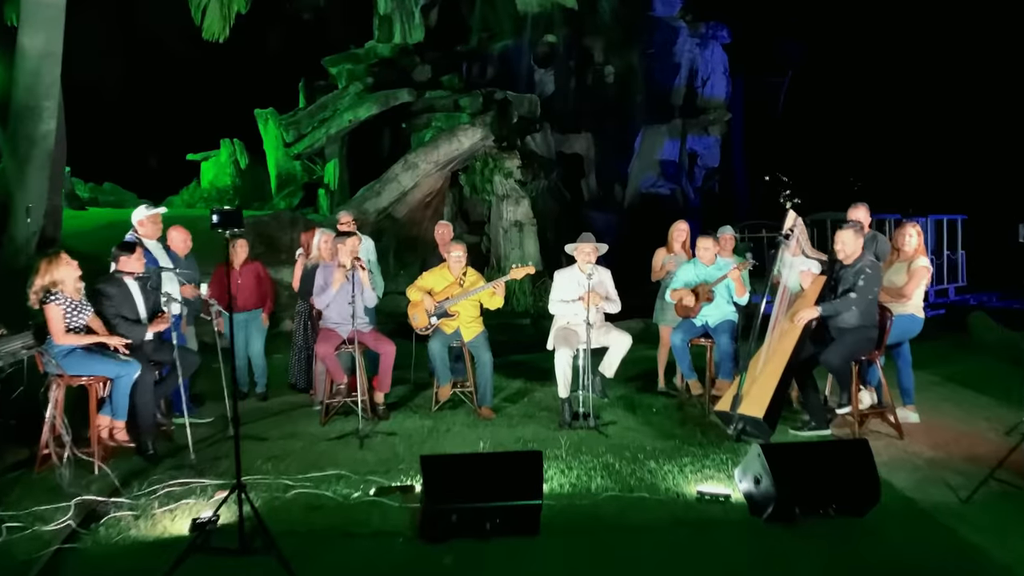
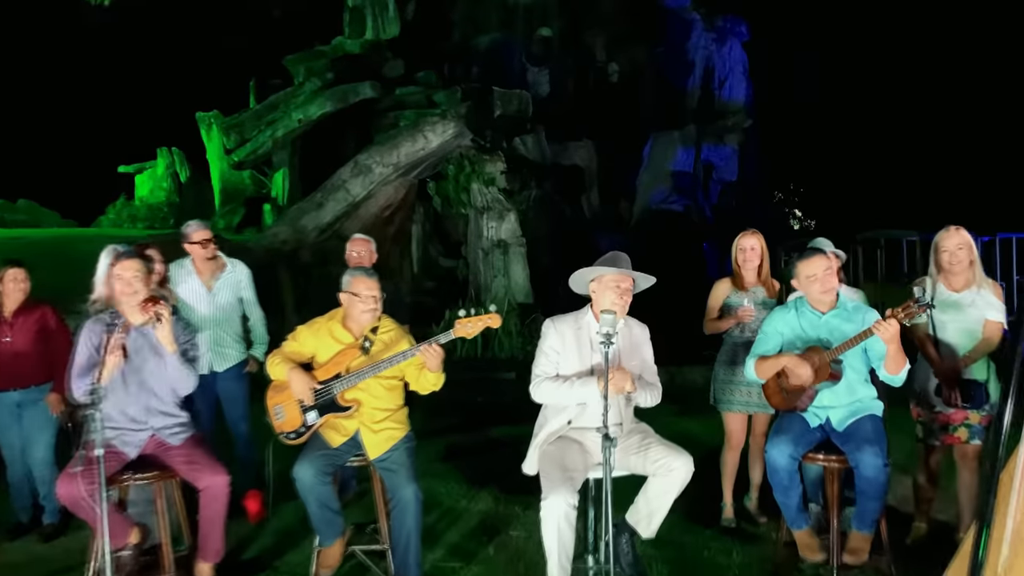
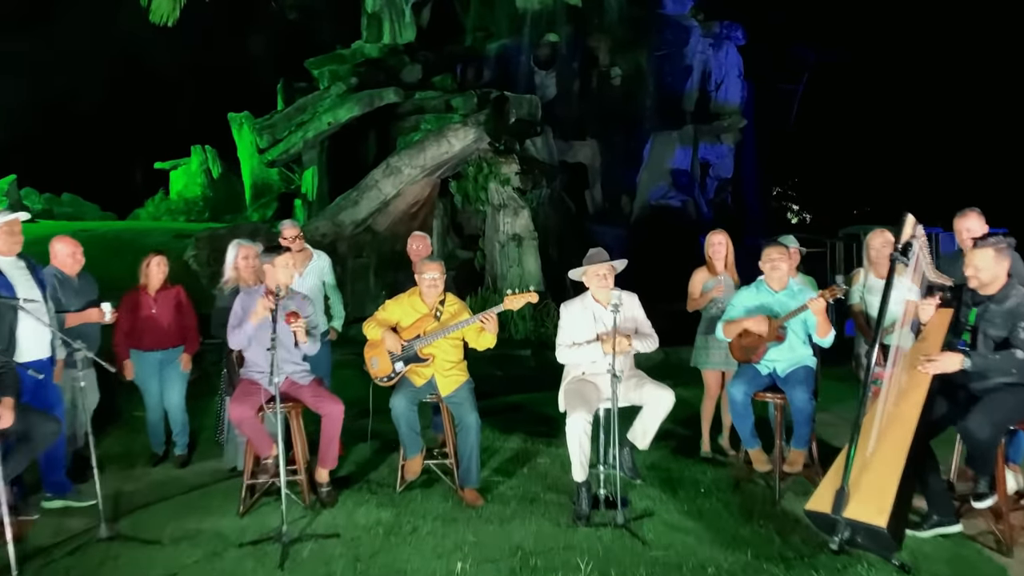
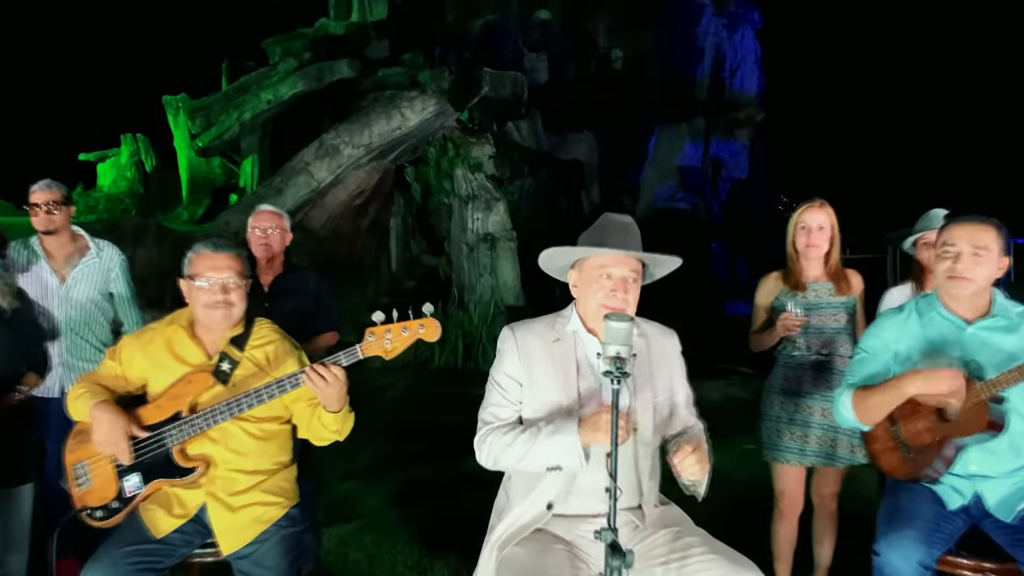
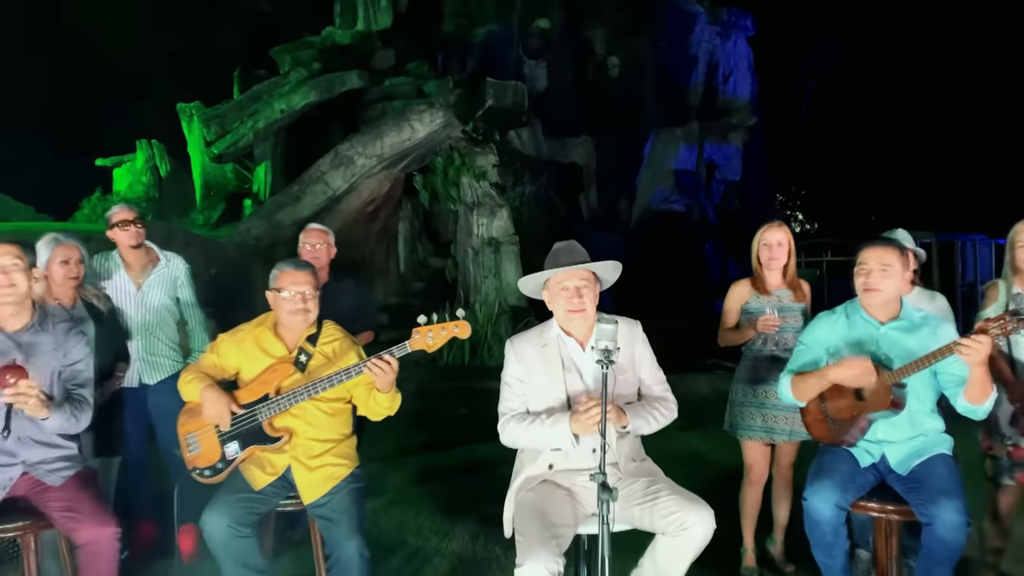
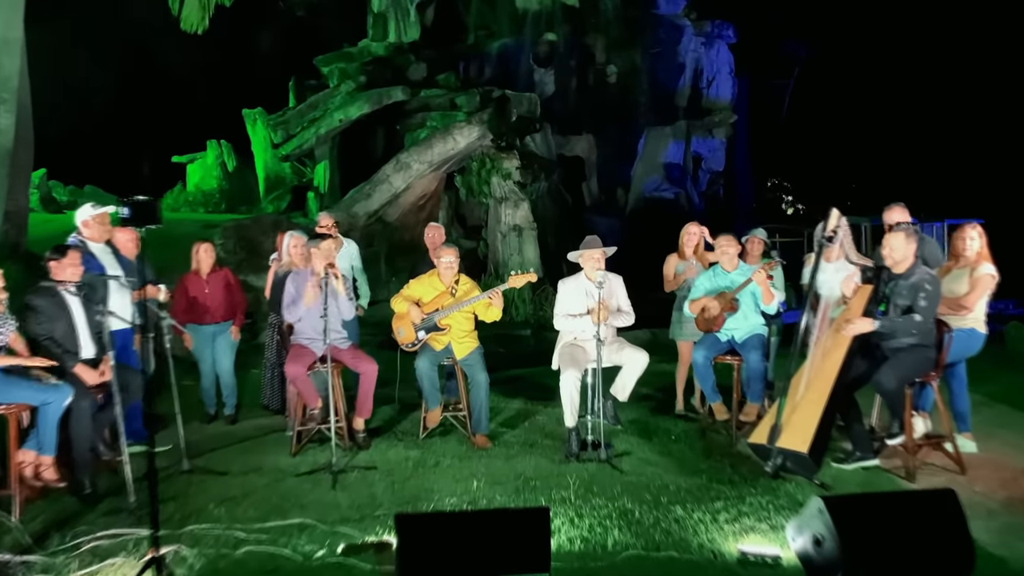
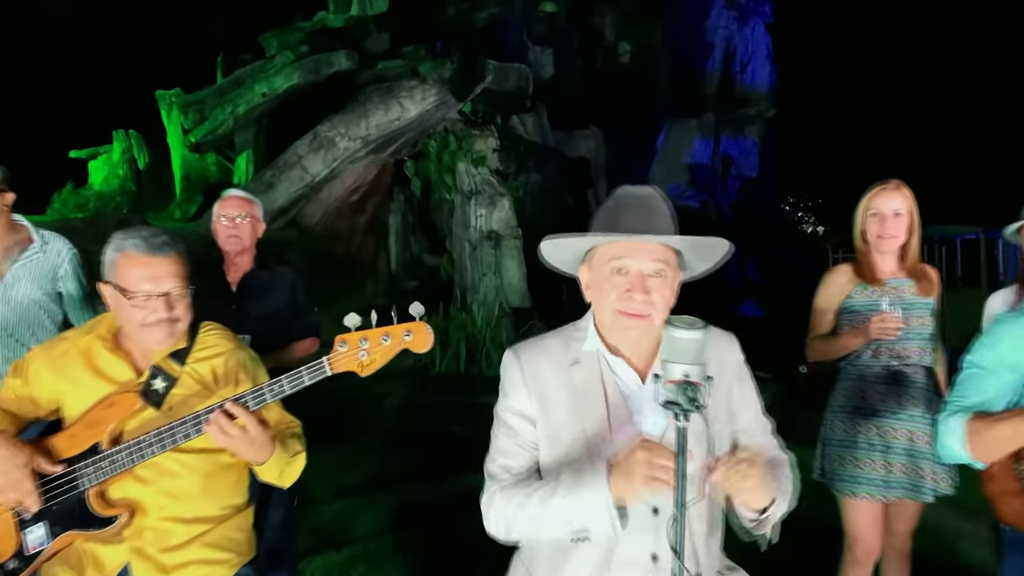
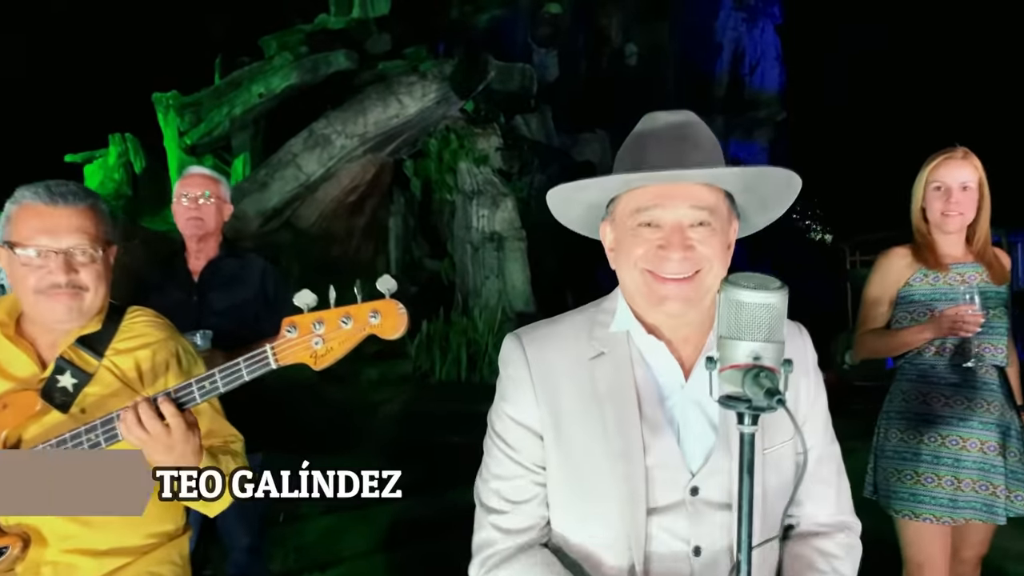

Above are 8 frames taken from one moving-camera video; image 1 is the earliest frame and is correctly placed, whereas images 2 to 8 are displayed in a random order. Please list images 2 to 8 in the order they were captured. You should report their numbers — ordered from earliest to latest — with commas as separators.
6, 3, 2, 5, 4, 7, 8
